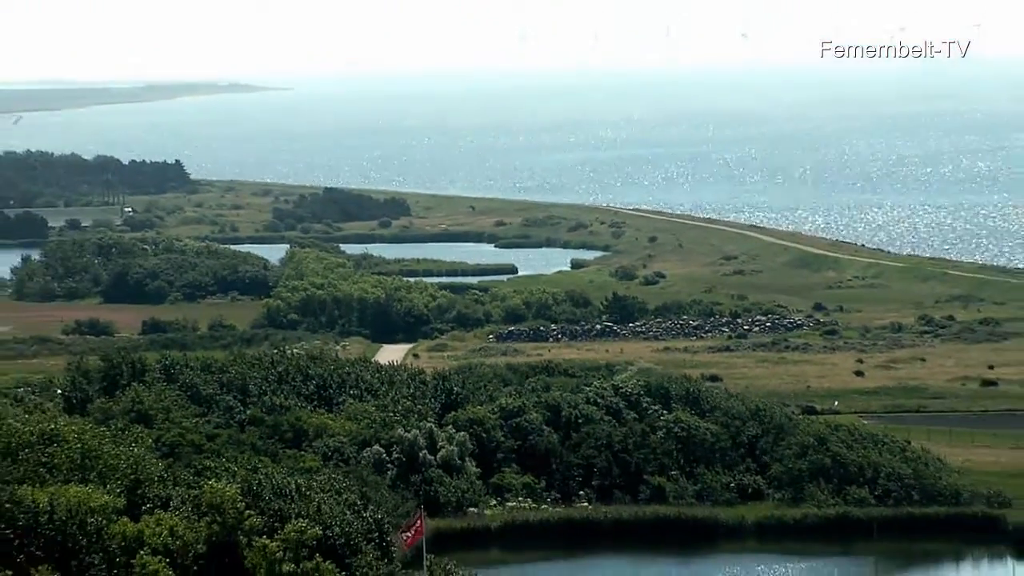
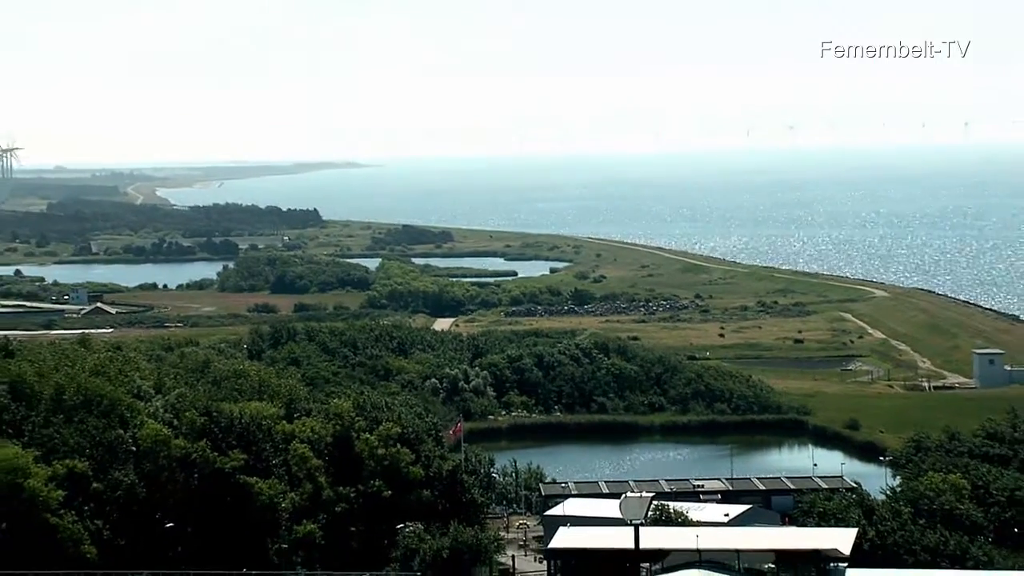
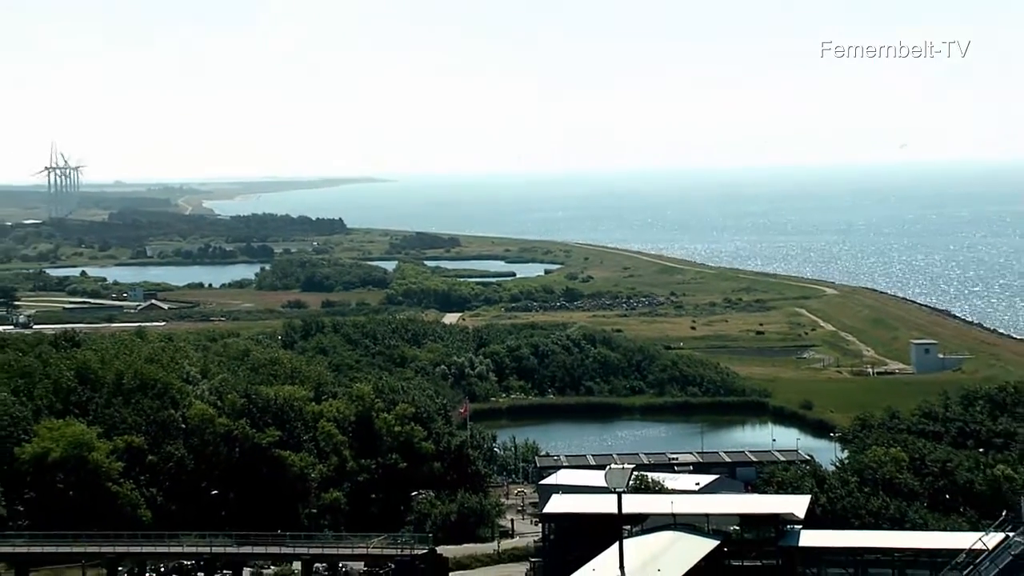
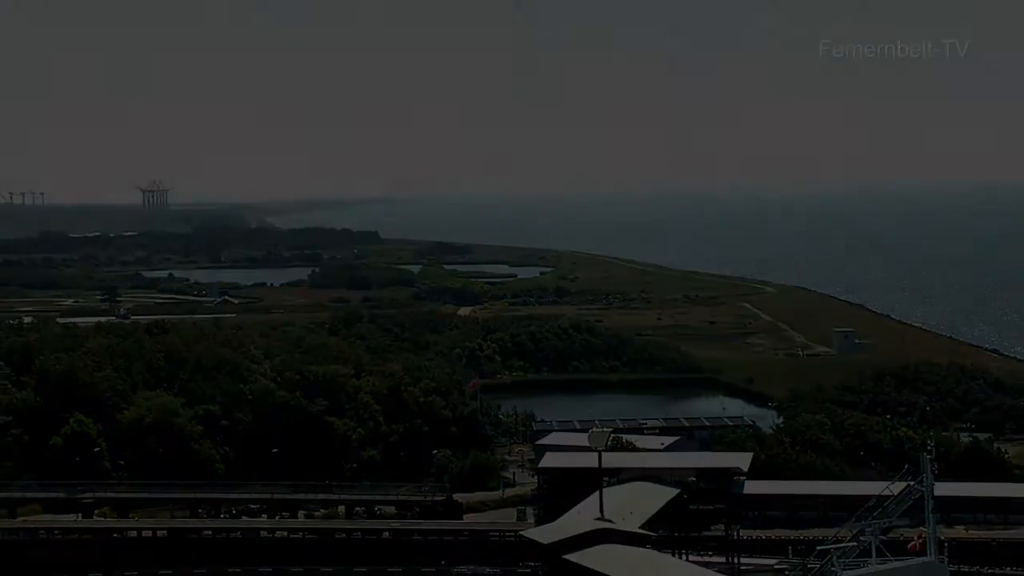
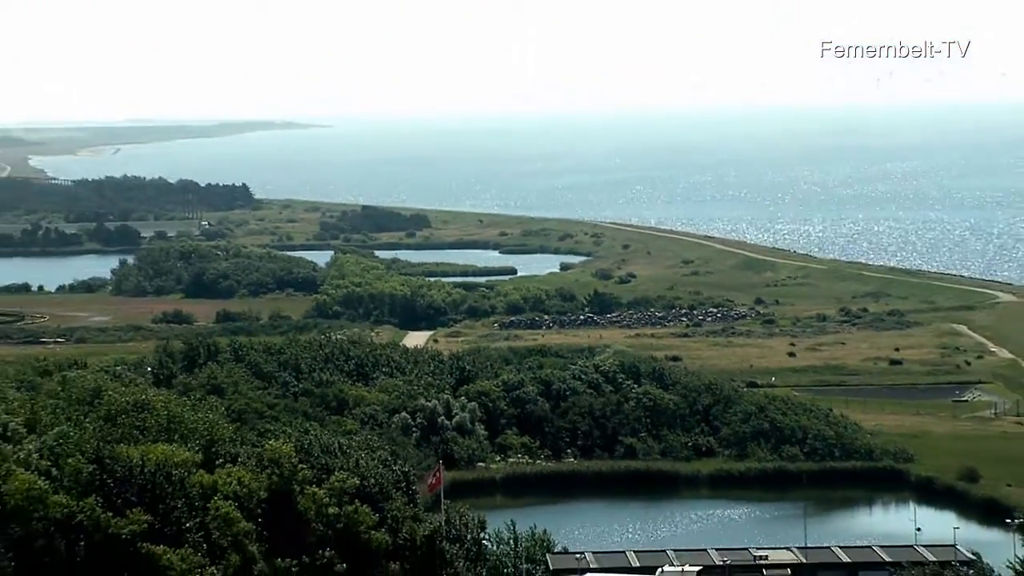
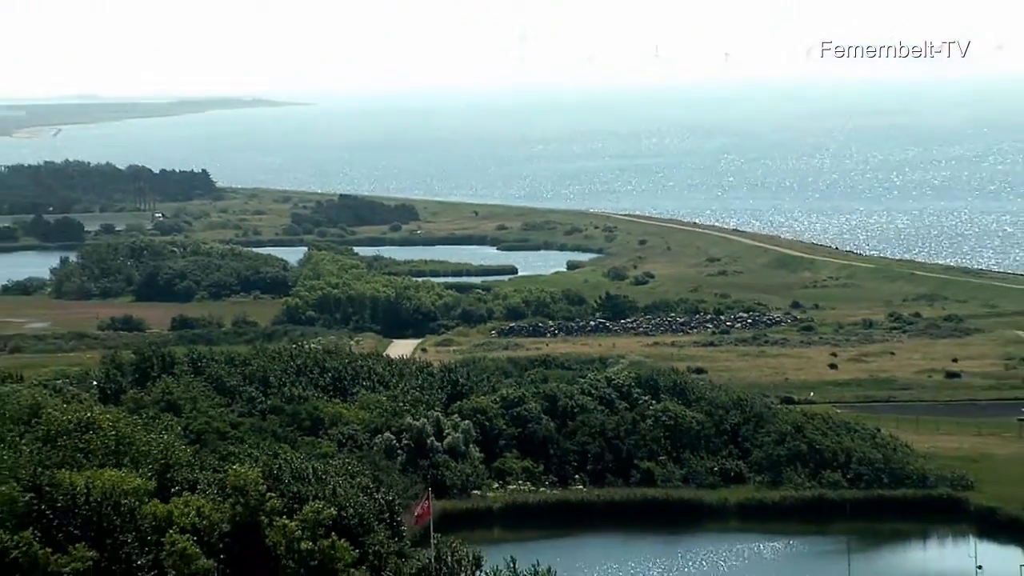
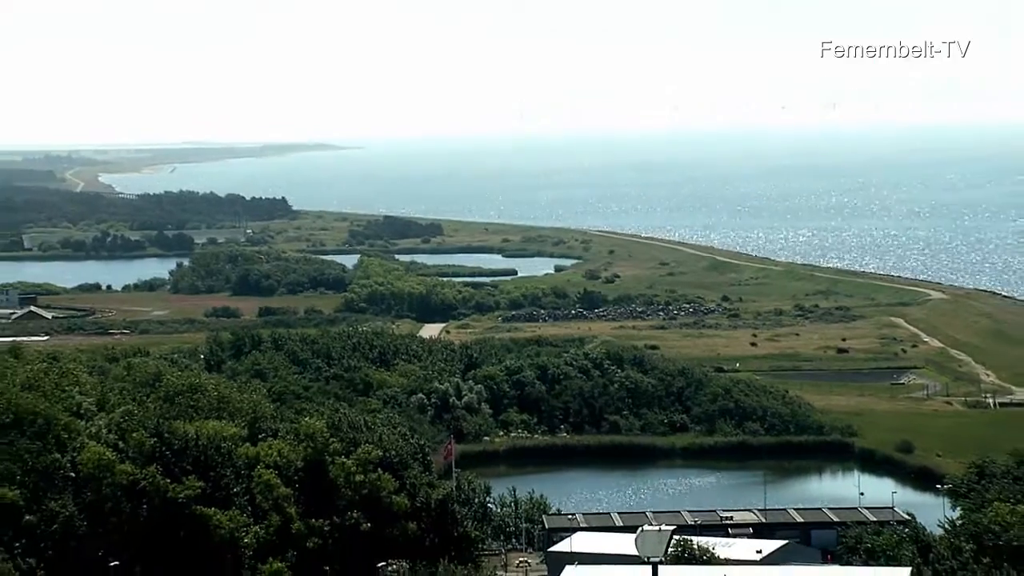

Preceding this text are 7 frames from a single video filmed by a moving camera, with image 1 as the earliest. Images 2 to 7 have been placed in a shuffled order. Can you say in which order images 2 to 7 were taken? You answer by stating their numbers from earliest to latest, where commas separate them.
6, 5, 7, 2, 3, 4
